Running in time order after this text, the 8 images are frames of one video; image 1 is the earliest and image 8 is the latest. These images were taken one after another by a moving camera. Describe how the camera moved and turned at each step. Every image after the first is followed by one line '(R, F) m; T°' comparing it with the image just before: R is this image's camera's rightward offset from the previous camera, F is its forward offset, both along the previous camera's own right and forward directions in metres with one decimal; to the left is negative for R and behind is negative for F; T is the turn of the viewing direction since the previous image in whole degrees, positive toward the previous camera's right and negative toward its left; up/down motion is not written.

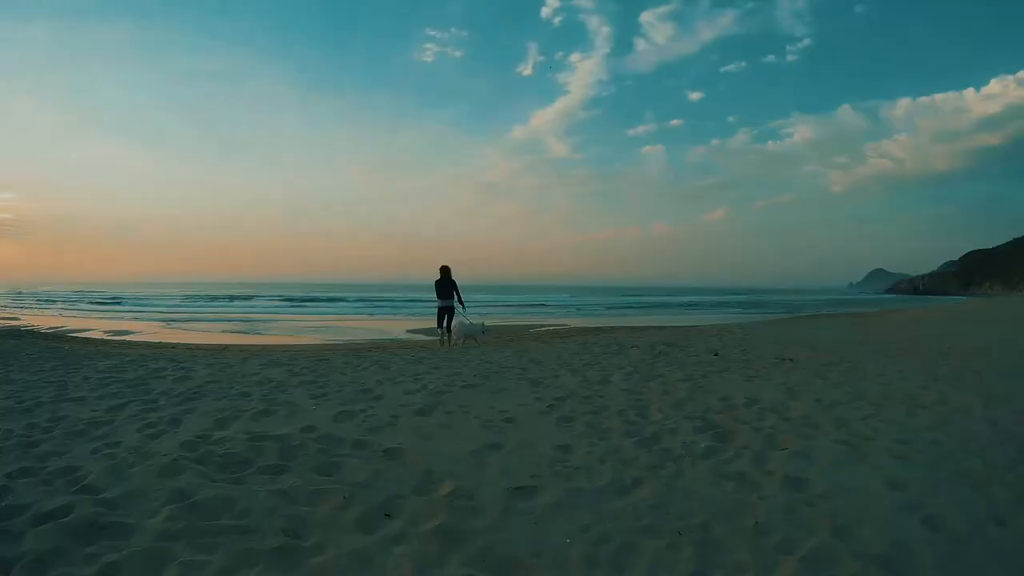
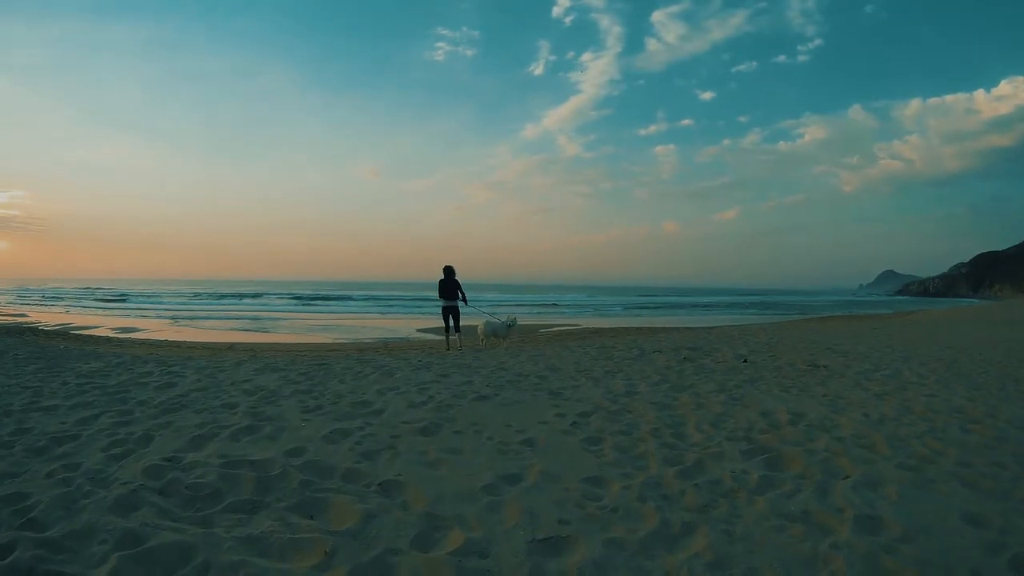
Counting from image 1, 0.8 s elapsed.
(-0.1, +0.7) m; -1°
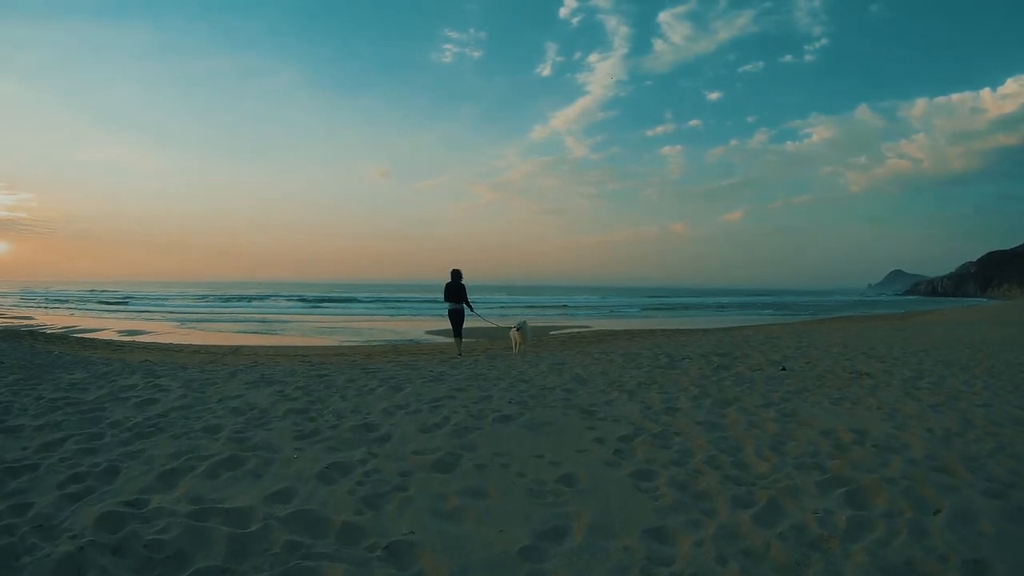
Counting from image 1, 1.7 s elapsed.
(-0.2, +0.8) m; -1°
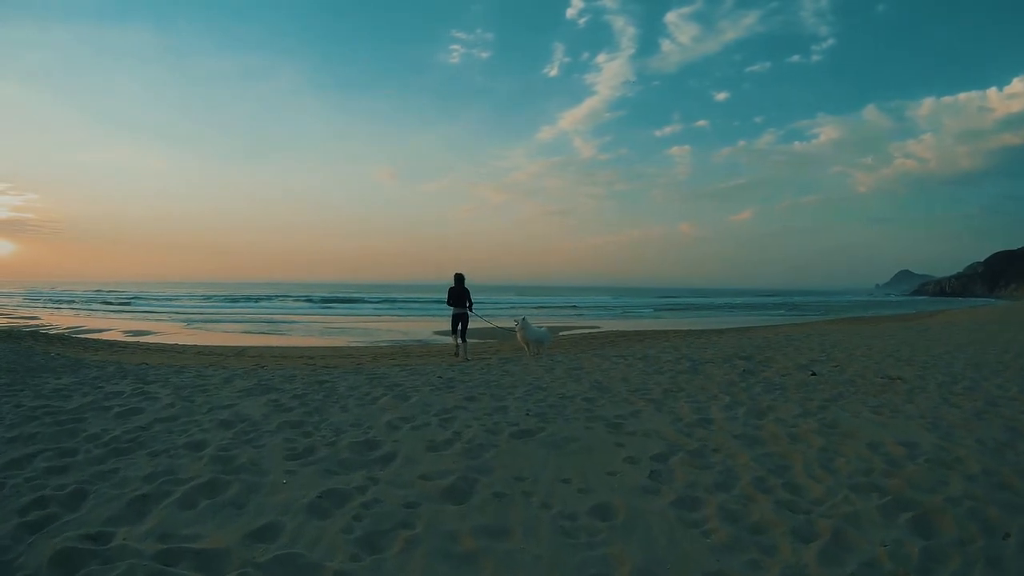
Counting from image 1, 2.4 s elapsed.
(-0.1, +0.5) m; -1°
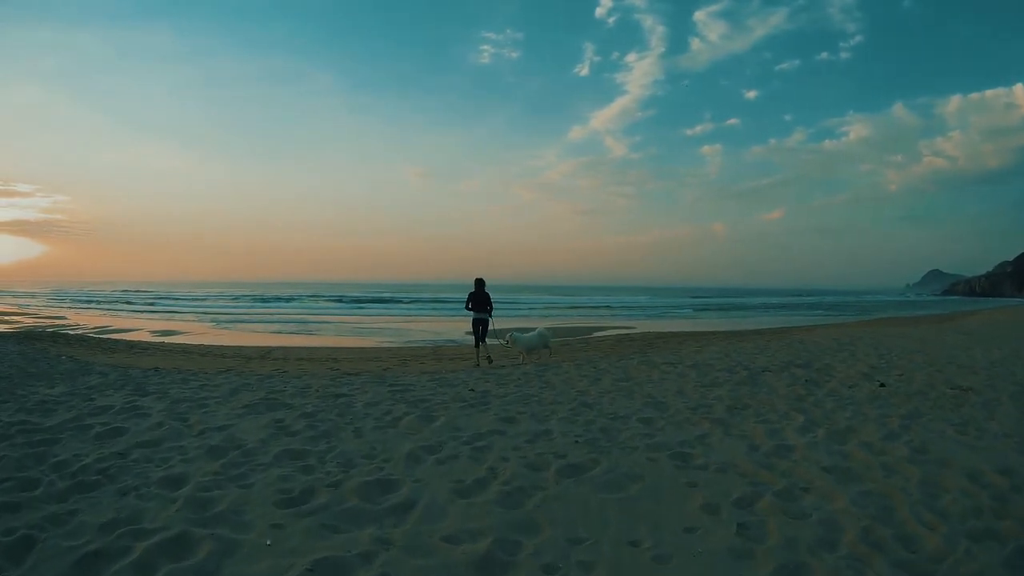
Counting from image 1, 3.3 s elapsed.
(-0.1, +0.8) m; -3°
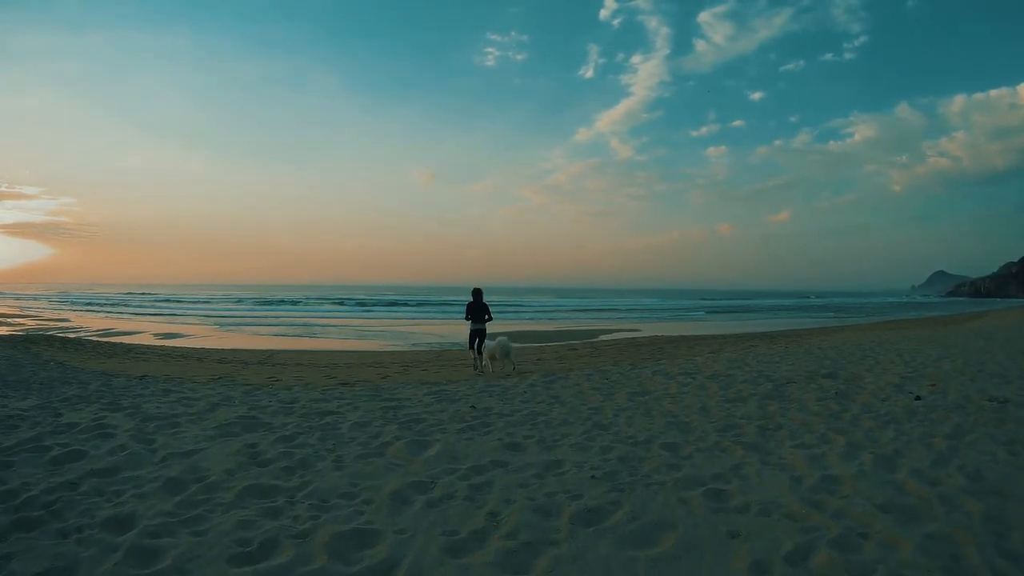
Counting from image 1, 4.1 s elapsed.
(0.0, +0.5) m; -1°
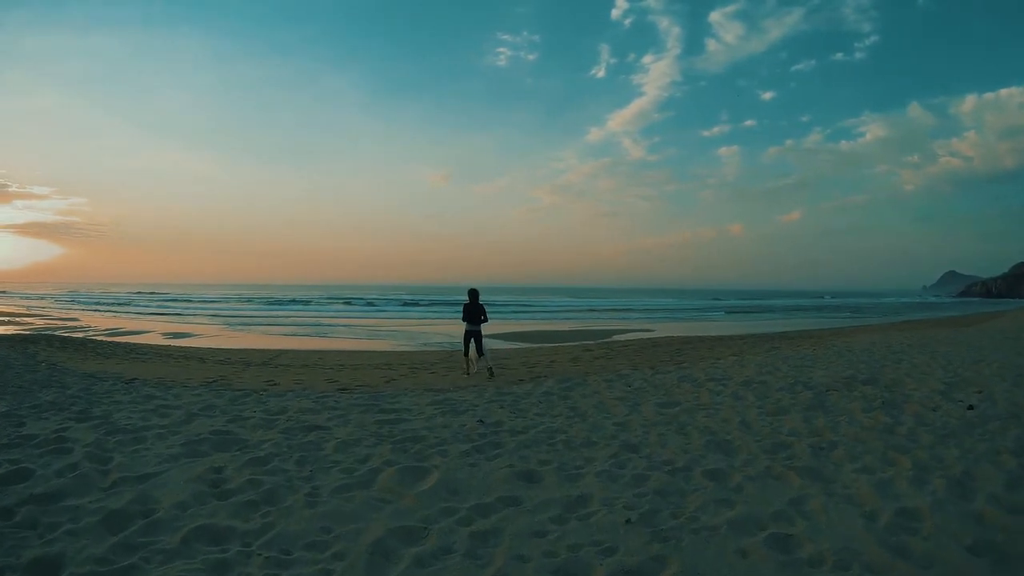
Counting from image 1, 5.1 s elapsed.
(0.0, +0.6) m; -1°
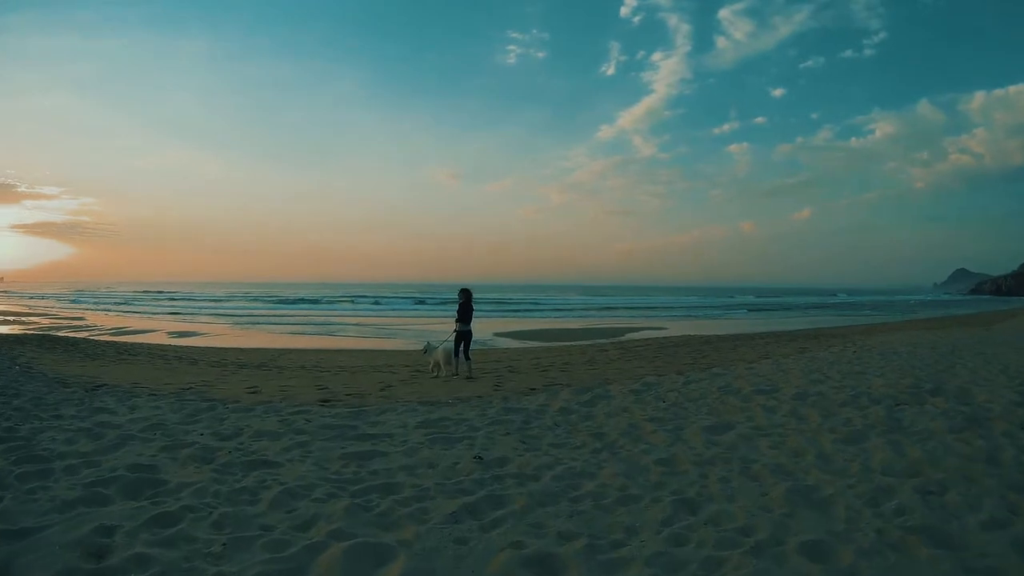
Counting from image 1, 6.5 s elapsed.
(0.0, +1.0) m; -1°
